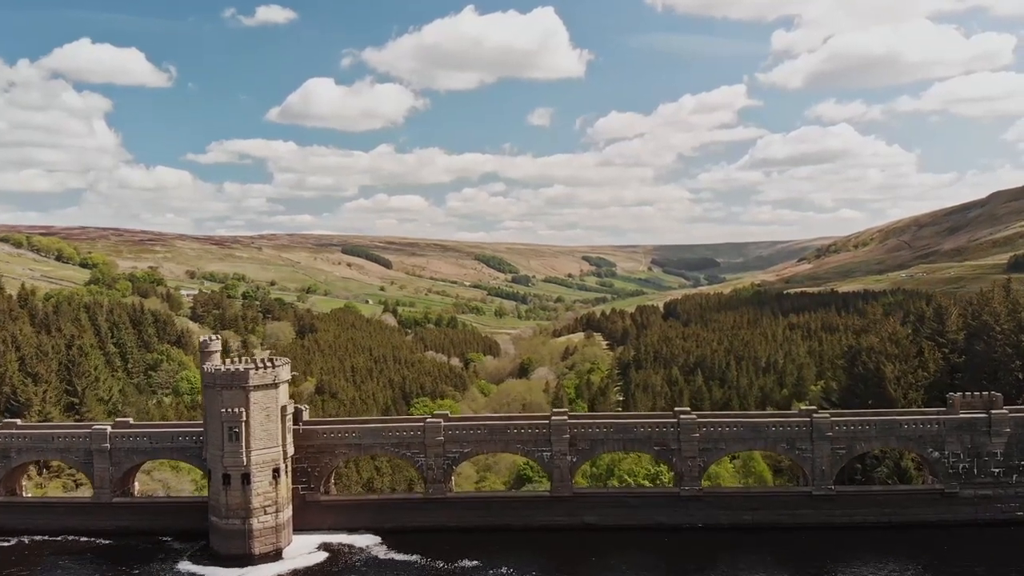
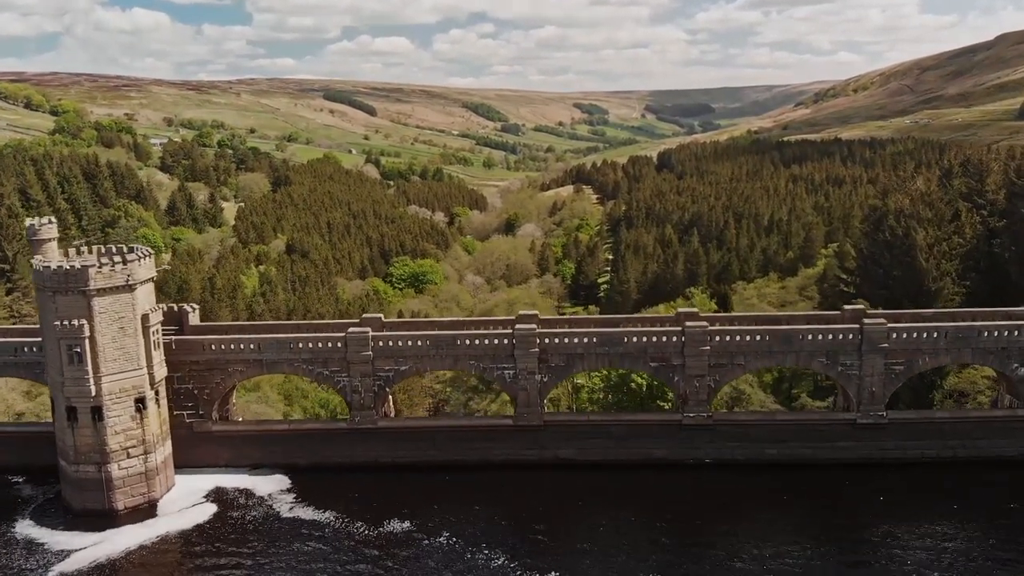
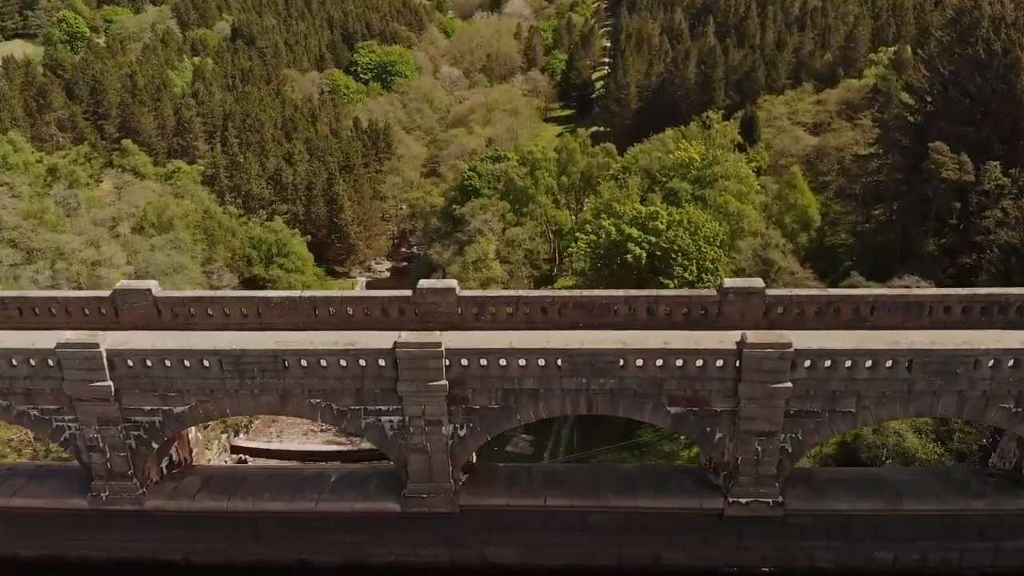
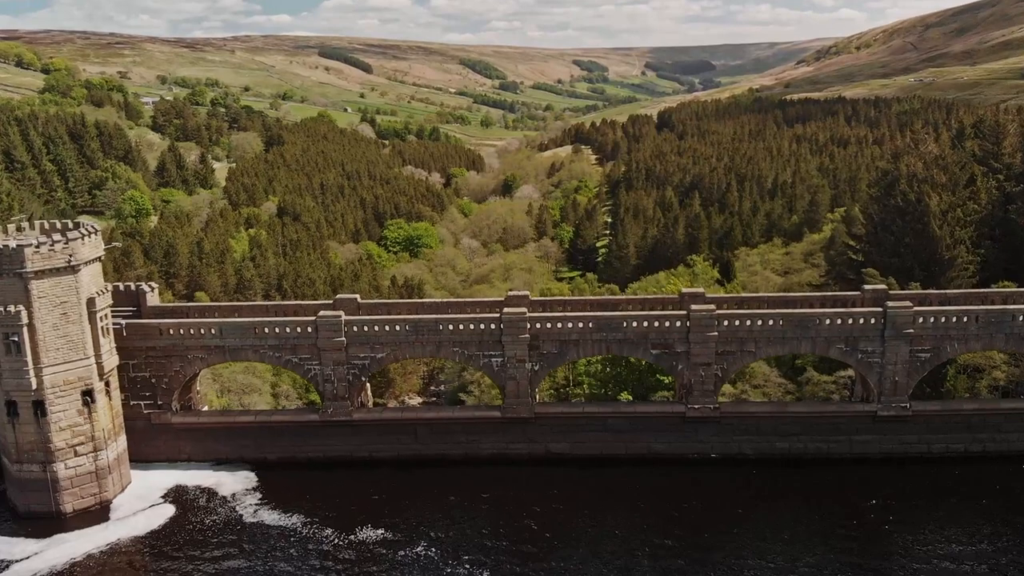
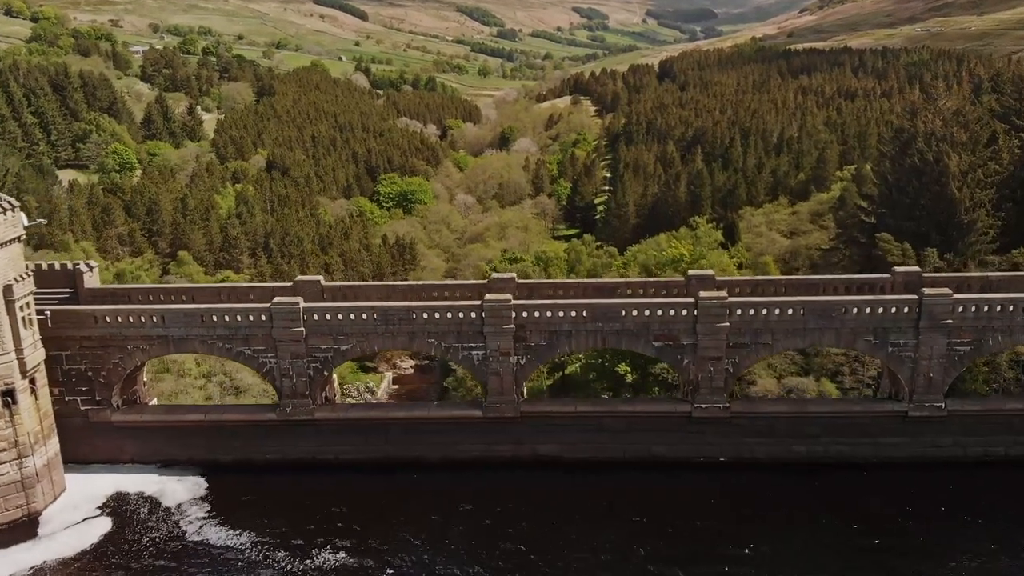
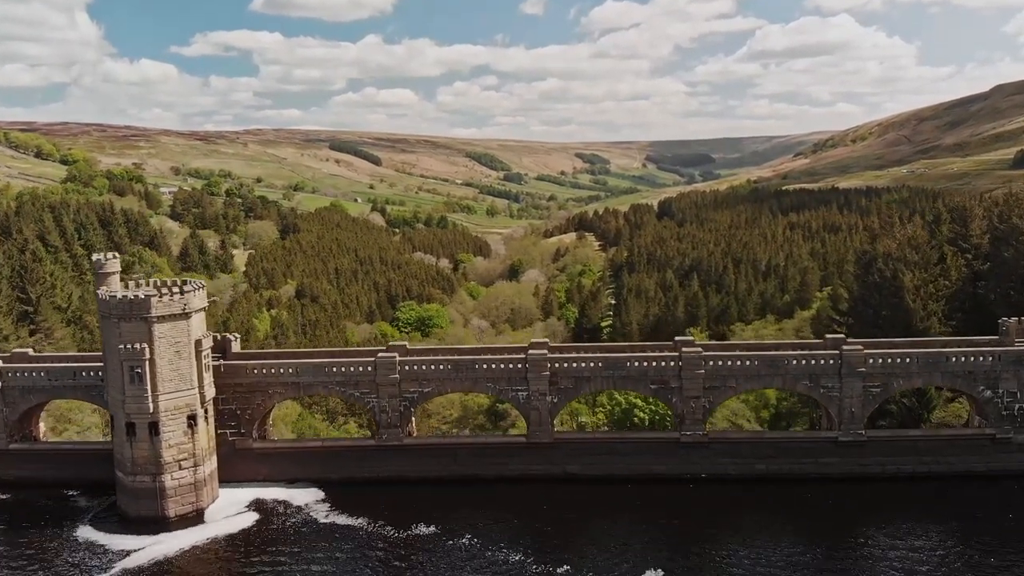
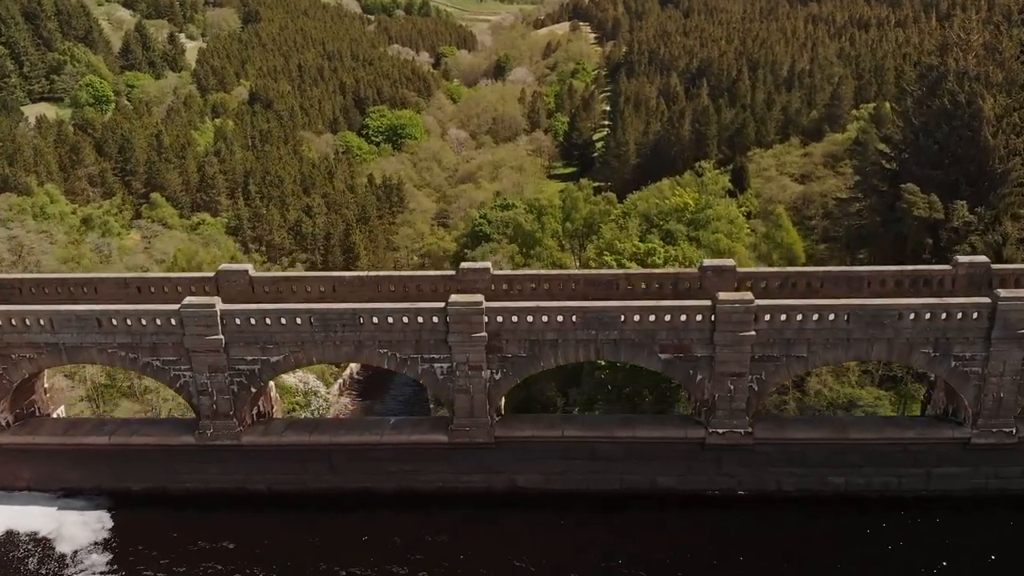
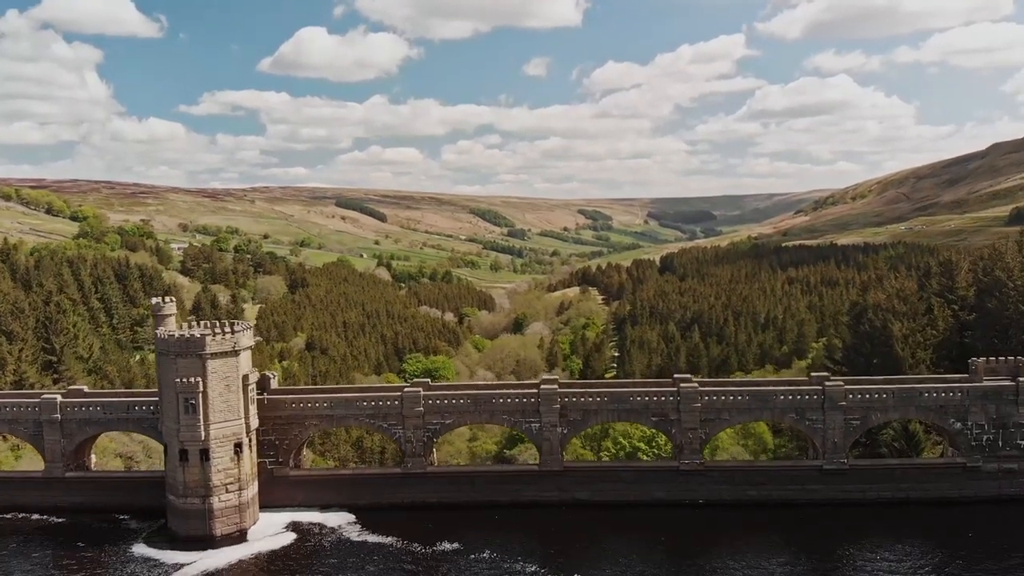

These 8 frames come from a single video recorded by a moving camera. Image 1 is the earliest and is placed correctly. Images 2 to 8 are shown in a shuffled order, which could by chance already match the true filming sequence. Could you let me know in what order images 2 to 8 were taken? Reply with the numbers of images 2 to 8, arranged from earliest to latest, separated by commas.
8, 6, 2, 4, 5, 7, 3
